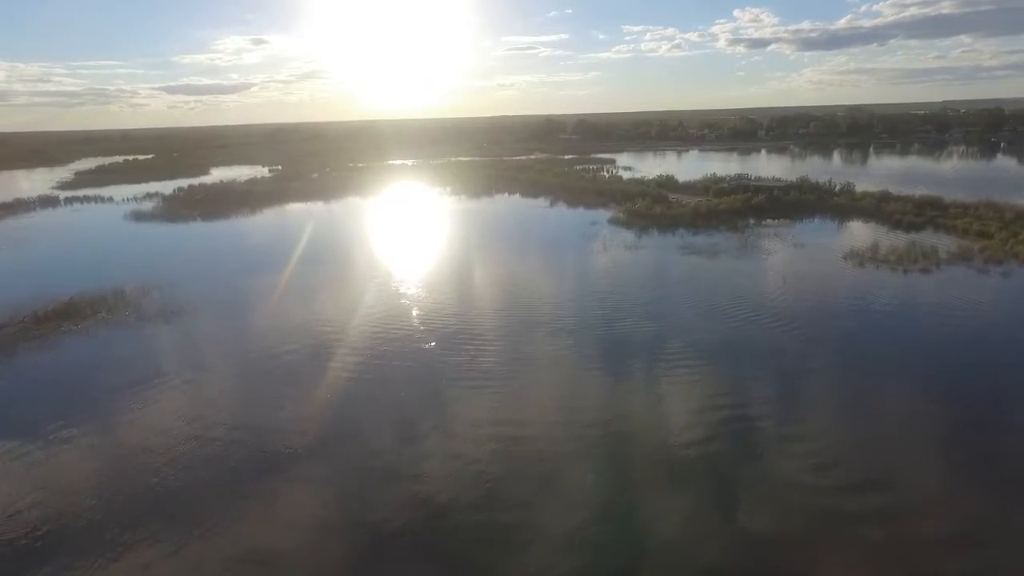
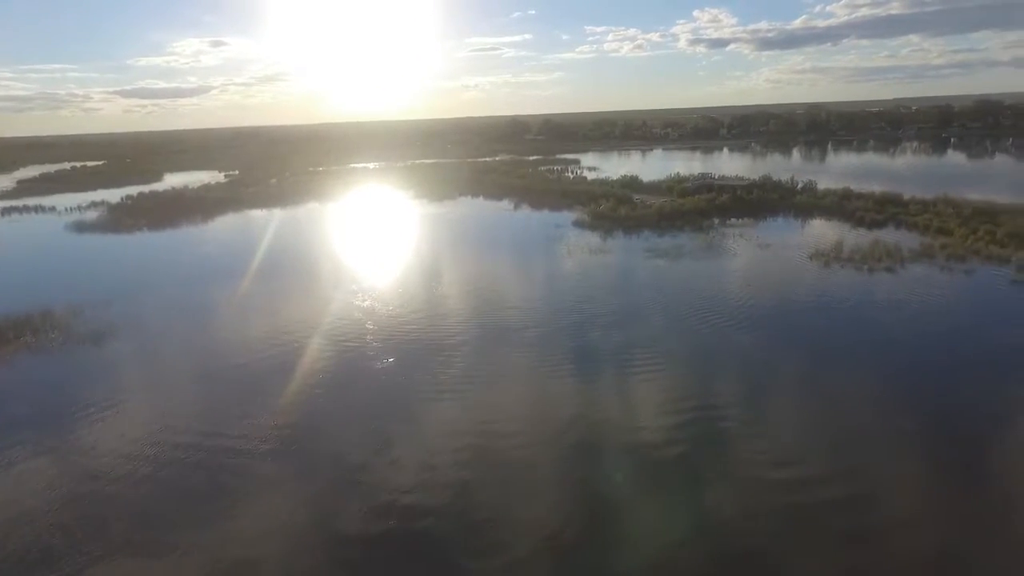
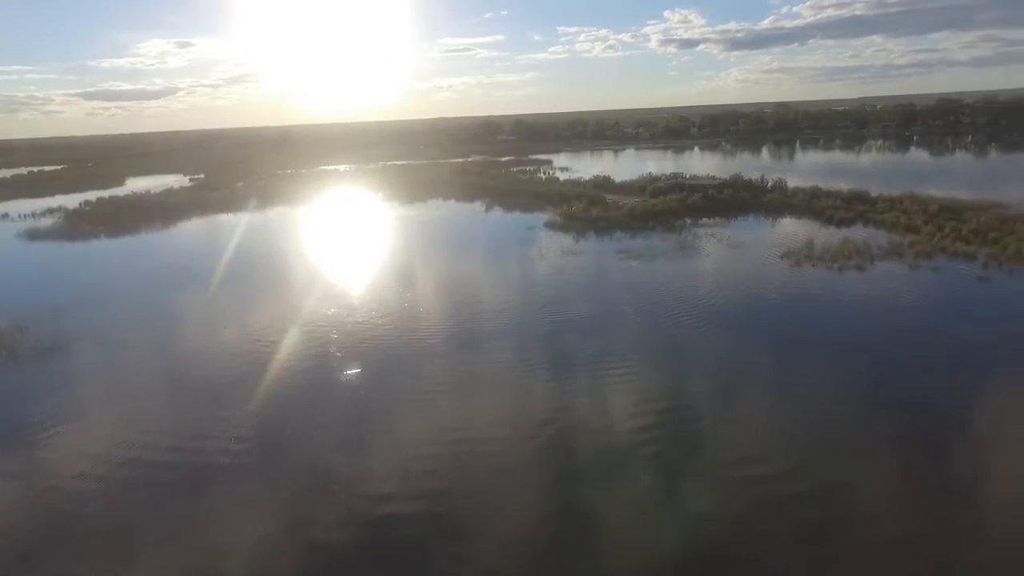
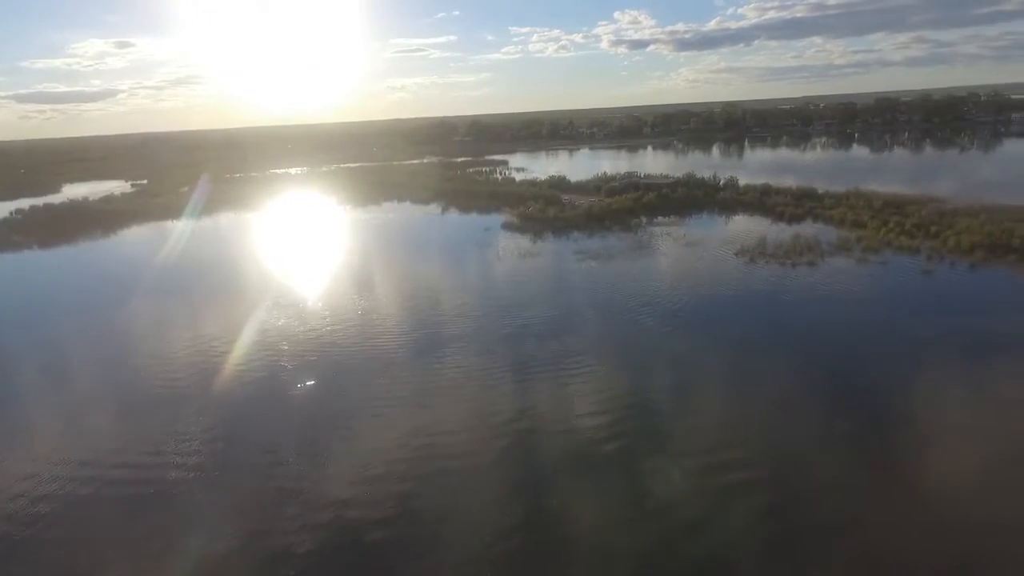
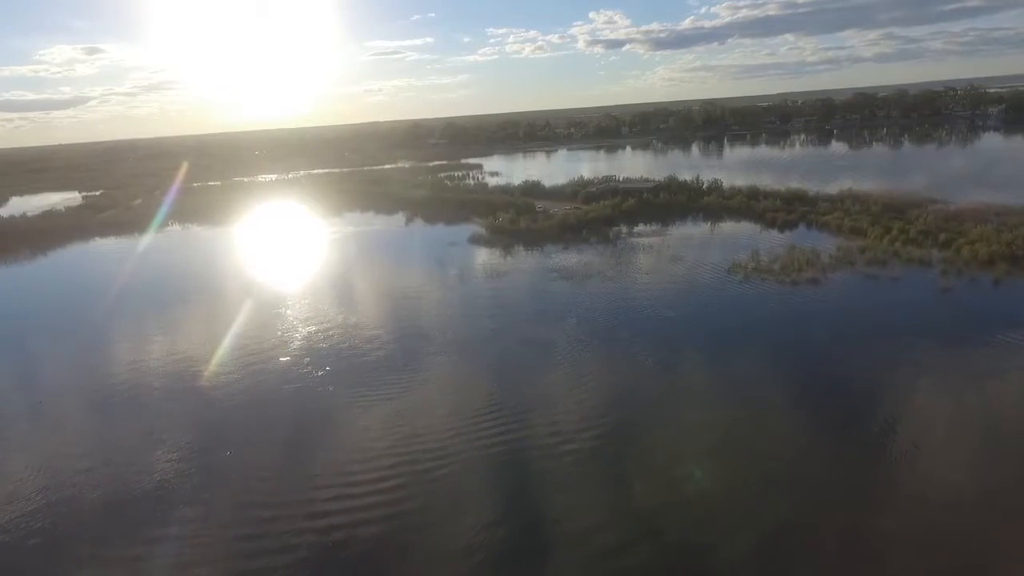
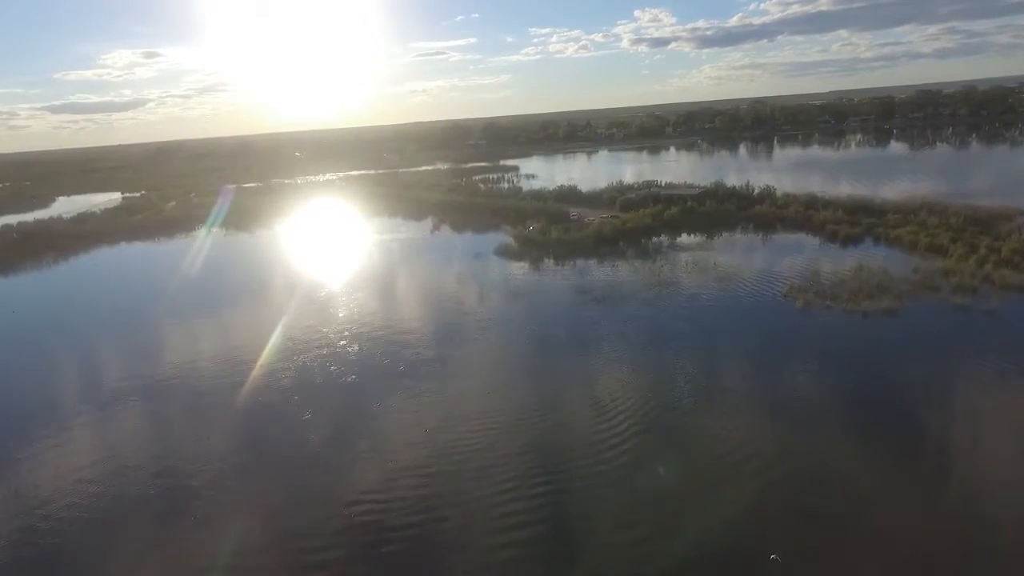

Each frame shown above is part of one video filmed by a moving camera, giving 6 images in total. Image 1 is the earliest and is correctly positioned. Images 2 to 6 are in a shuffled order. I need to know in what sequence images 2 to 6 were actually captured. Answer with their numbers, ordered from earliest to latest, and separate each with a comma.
2, 3, 4, 5, 6
